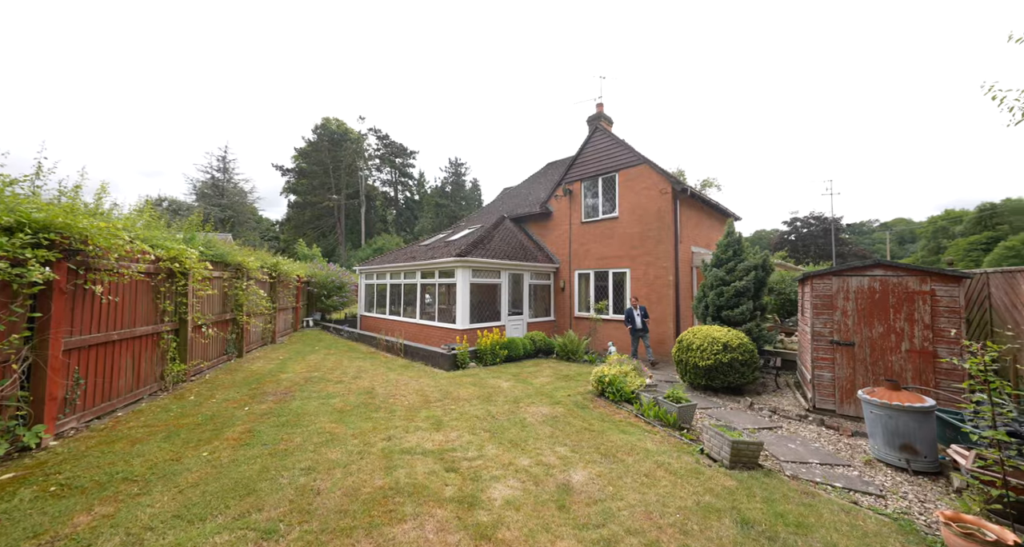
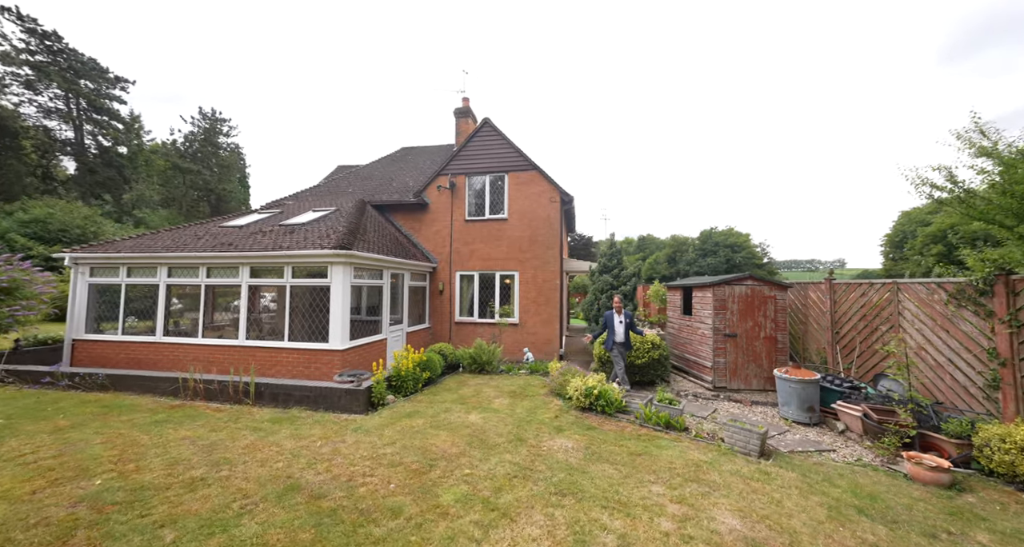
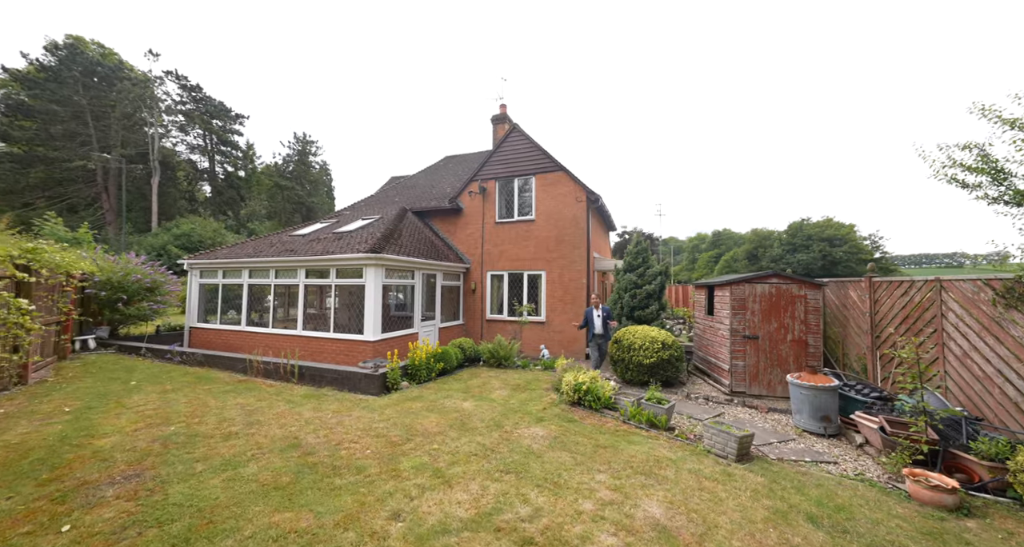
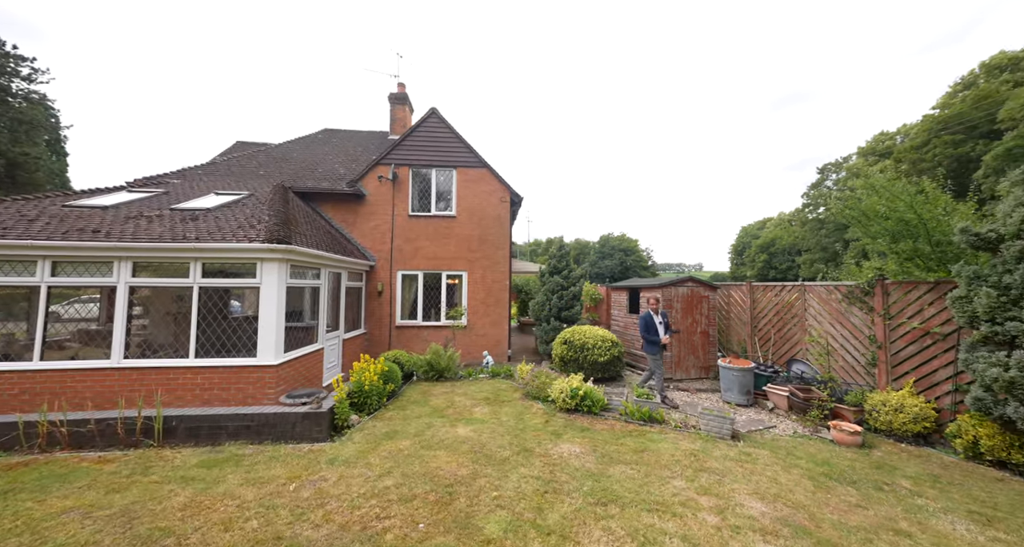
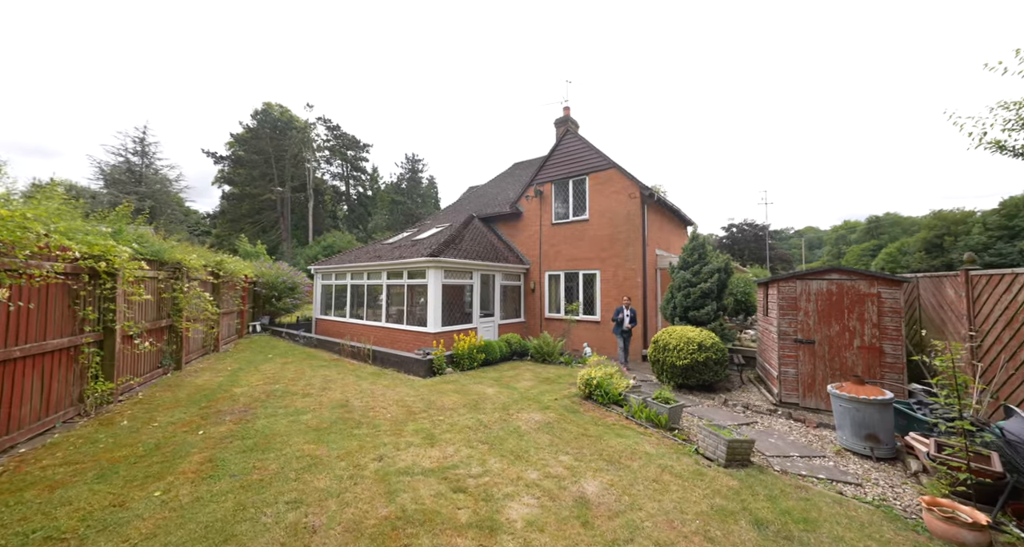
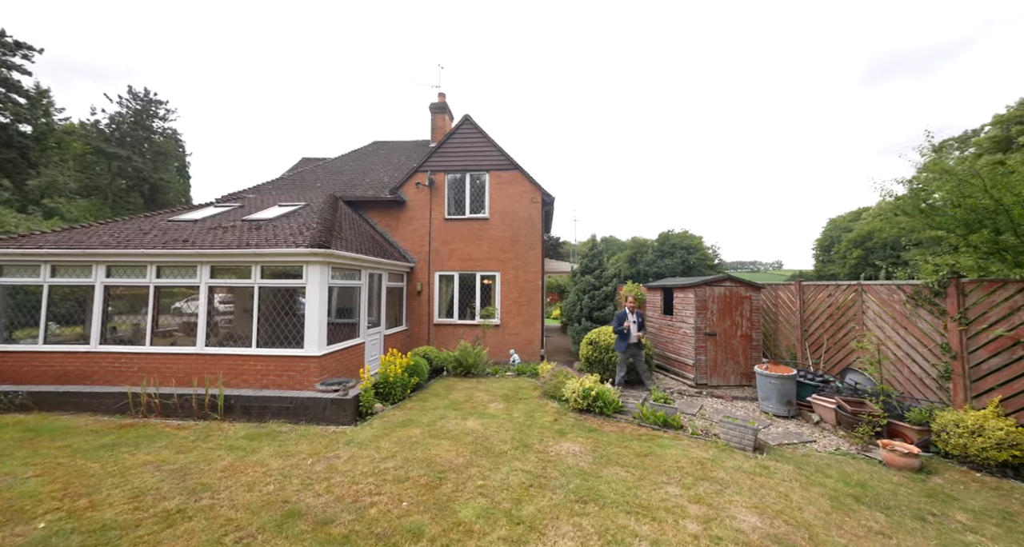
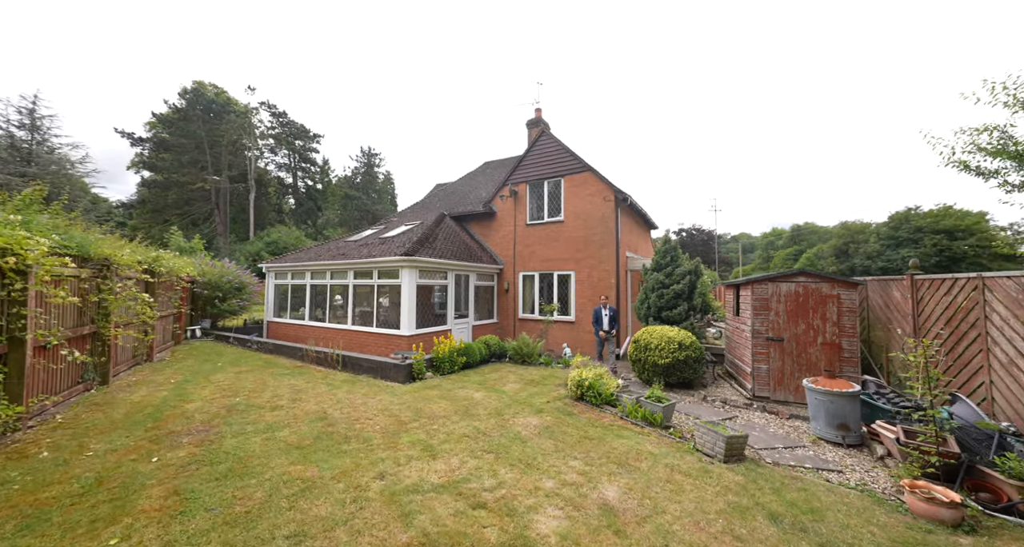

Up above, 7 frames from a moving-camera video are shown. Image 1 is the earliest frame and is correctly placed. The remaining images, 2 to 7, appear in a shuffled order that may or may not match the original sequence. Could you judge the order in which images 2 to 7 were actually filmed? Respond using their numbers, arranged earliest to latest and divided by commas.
5, 7, 3, 2, 6, 4
